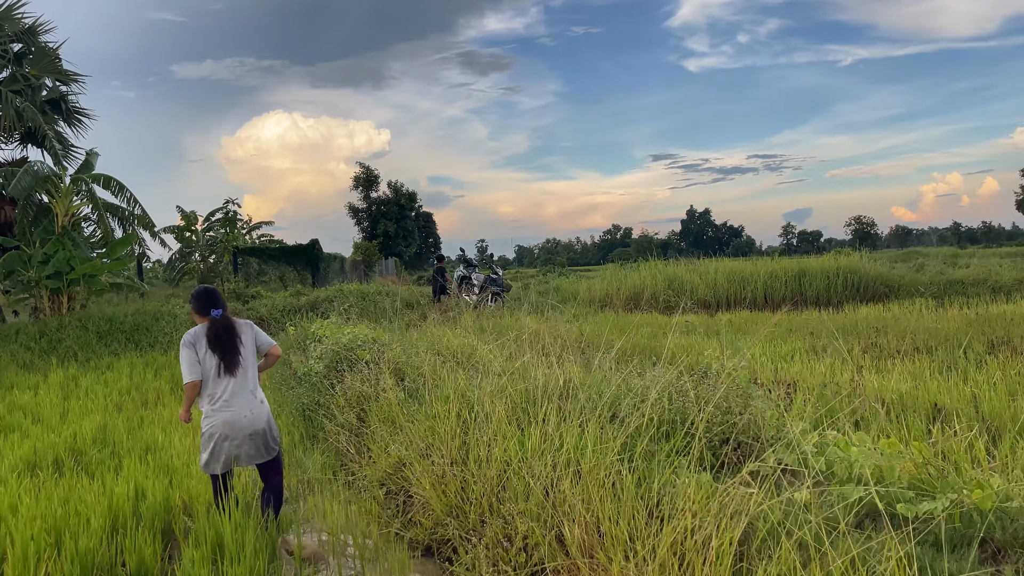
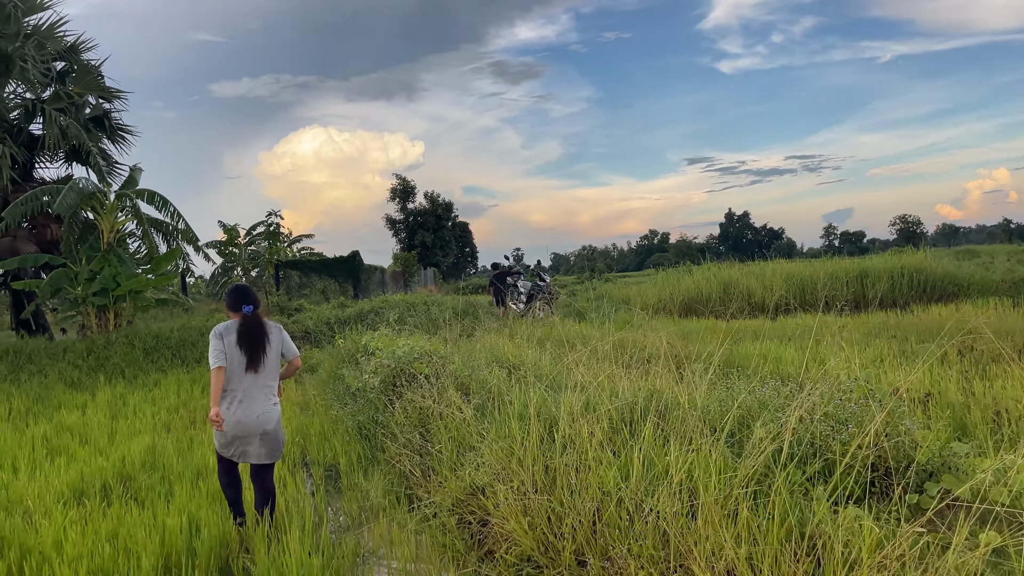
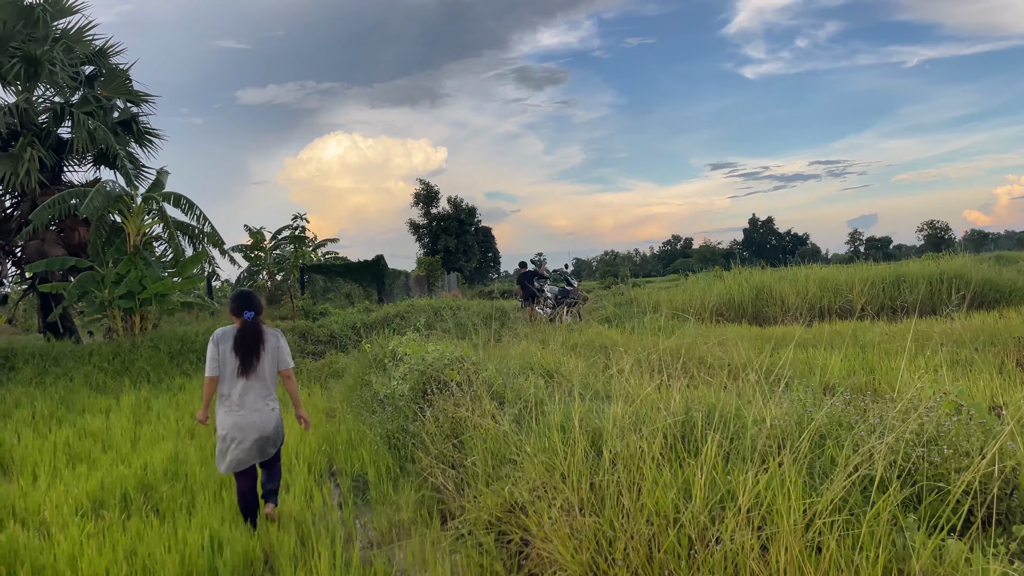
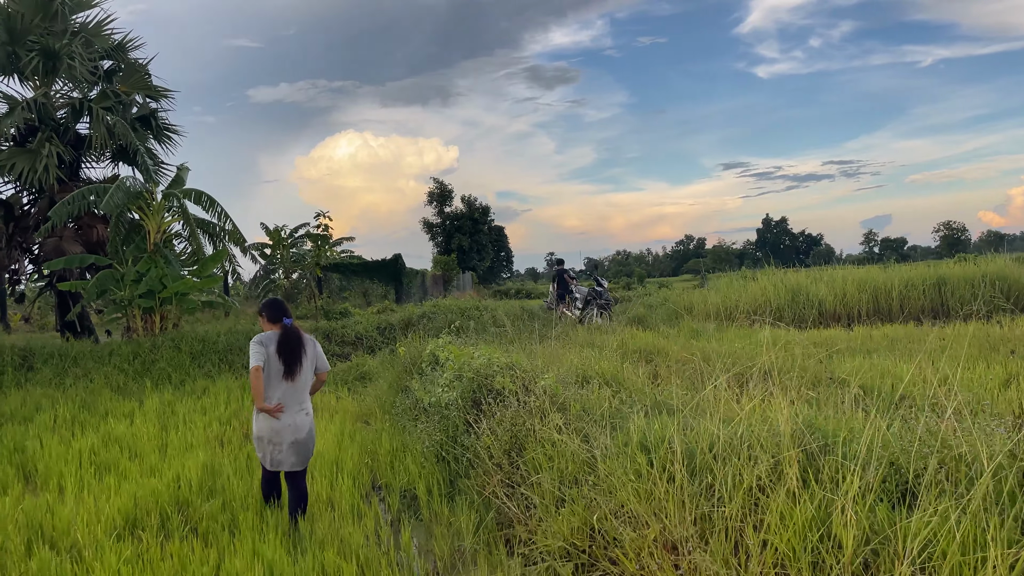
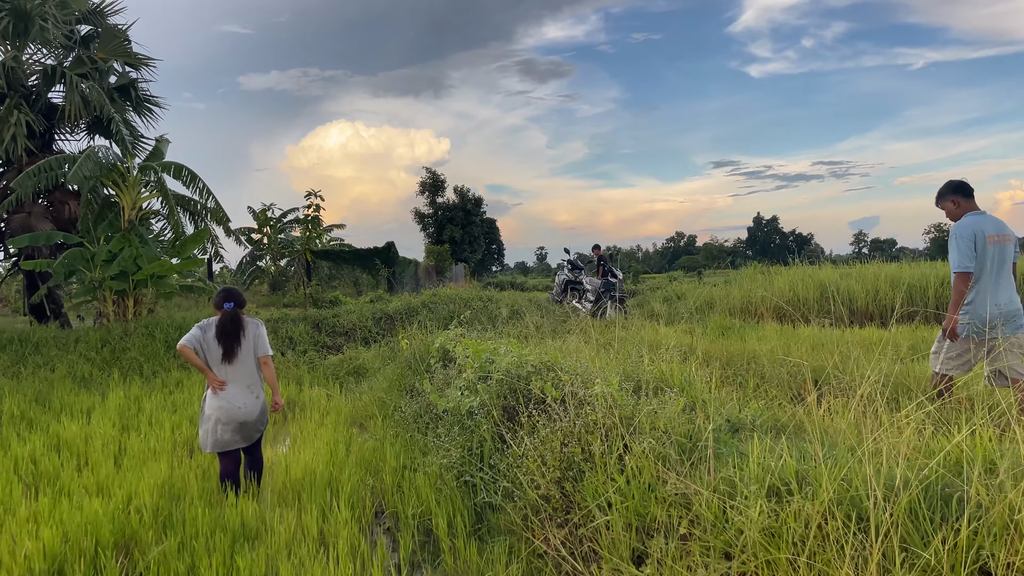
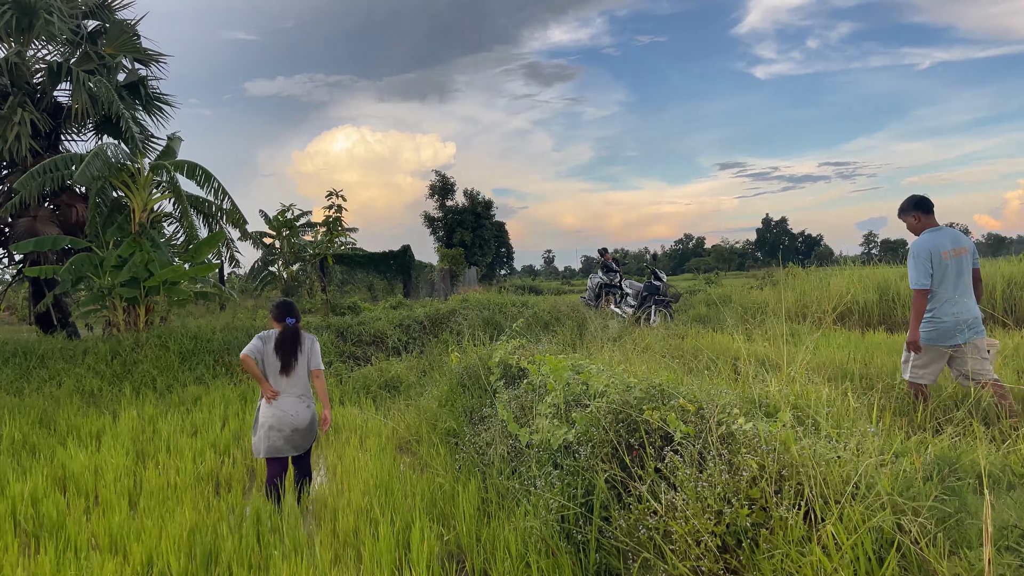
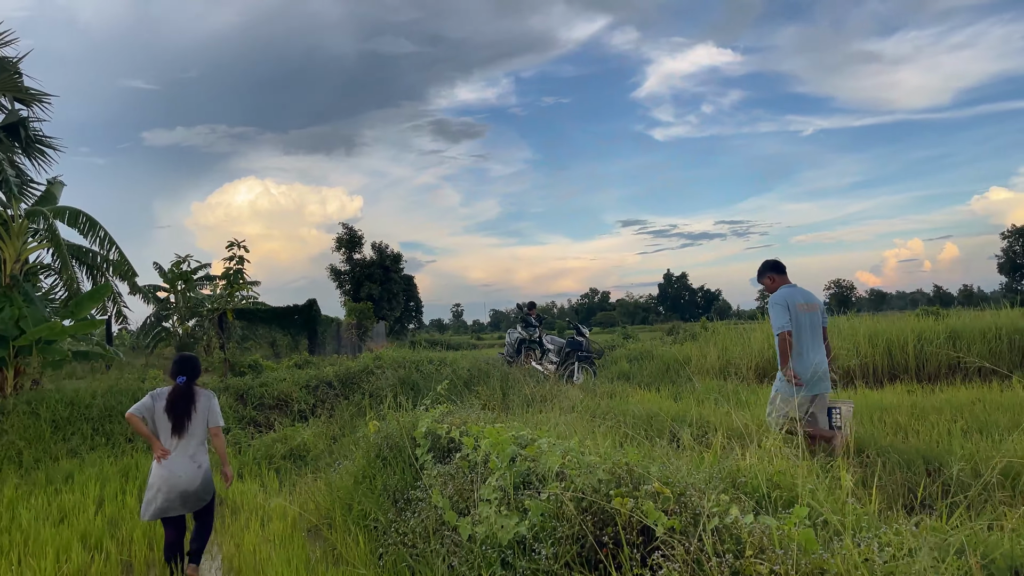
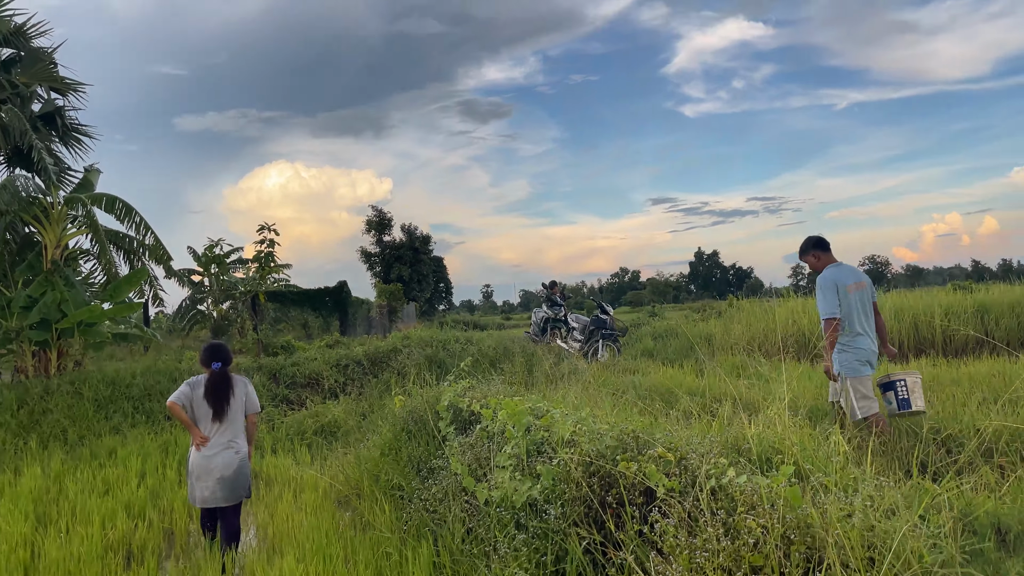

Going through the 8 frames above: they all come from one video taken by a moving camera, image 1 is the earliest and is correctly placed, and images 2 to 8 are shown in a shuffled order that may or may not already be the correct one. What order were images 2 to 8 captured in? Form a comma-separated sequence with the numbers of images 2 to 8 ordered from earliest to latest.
2, 3, 4, 5, 6, 8, 7
